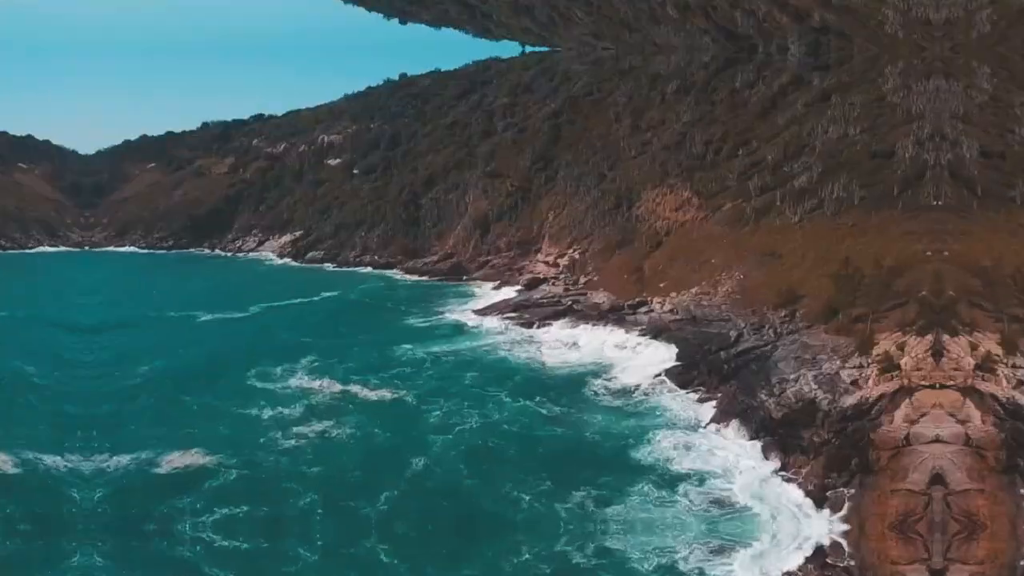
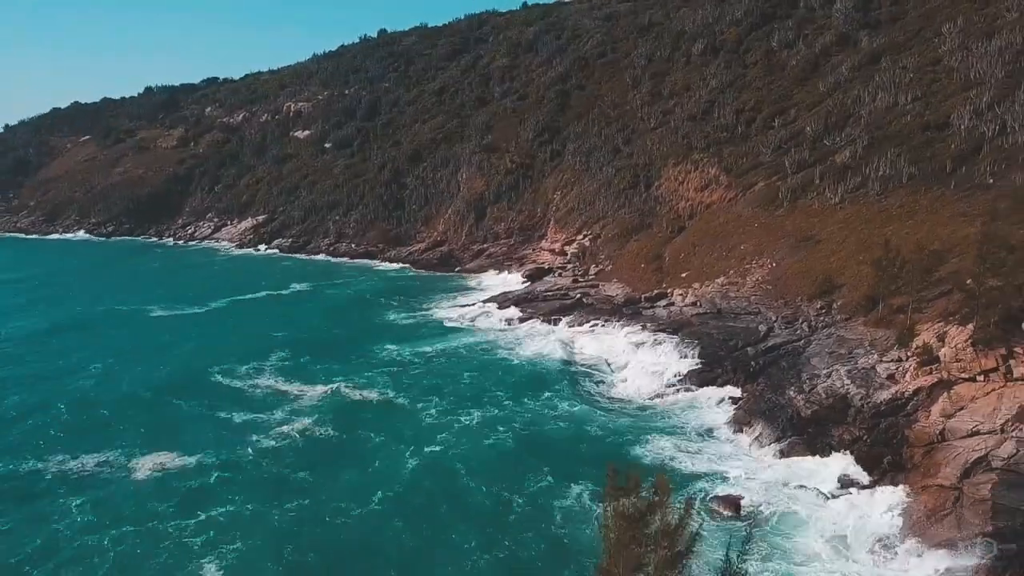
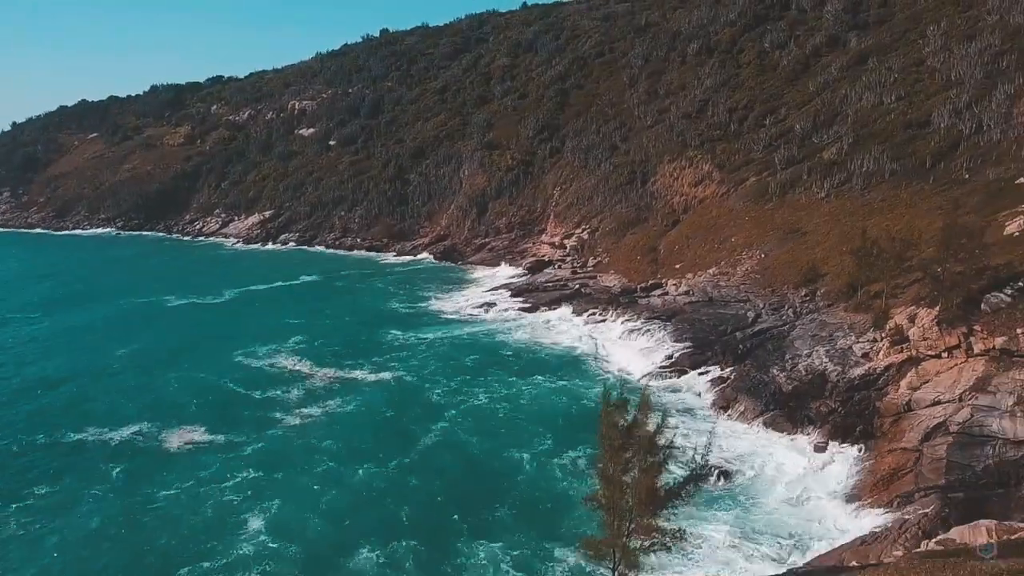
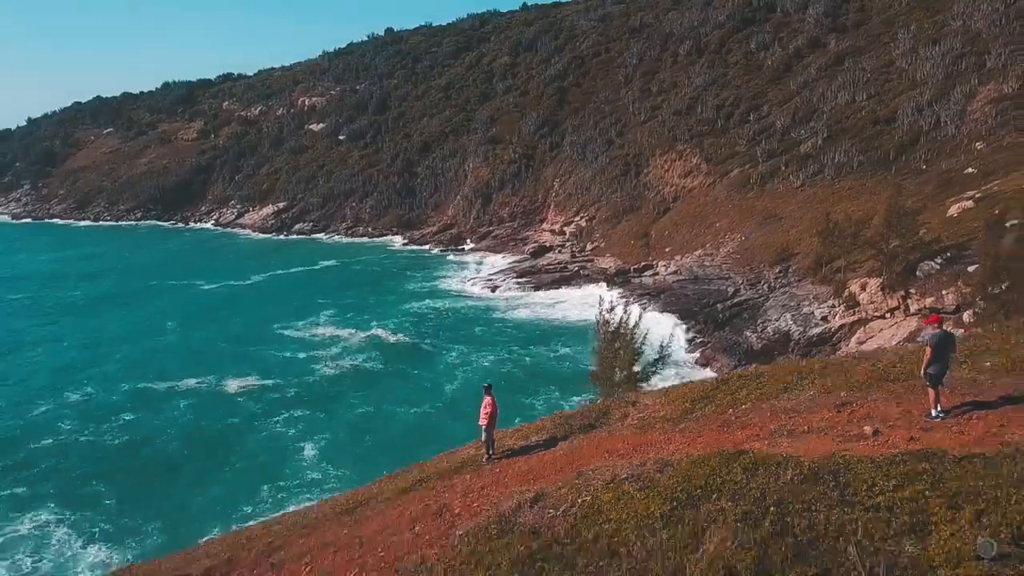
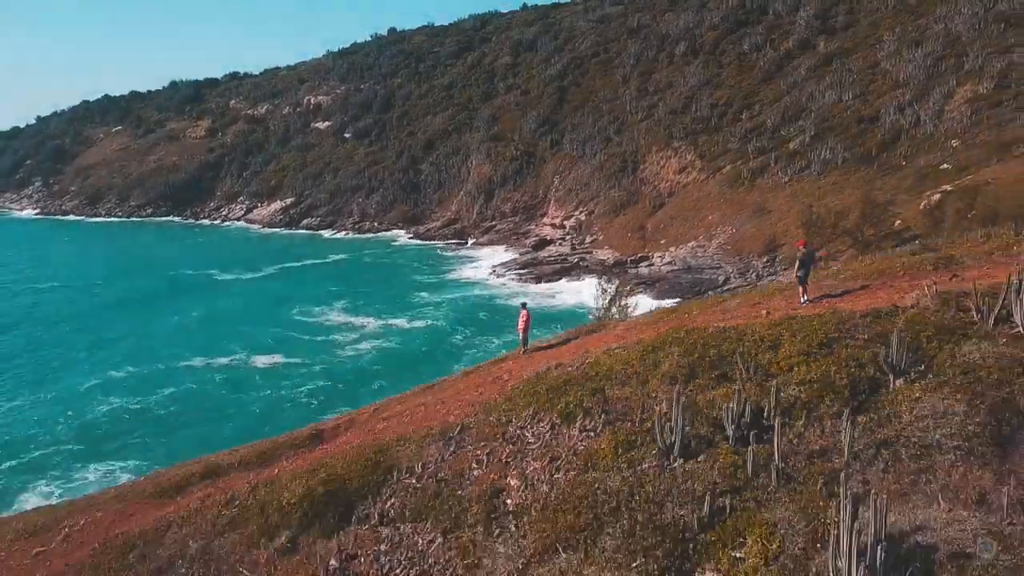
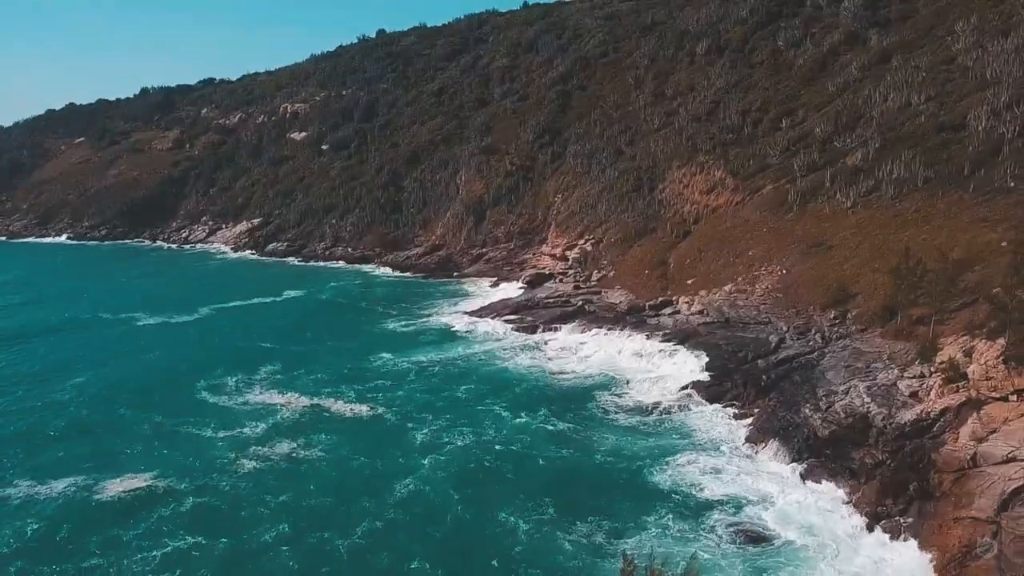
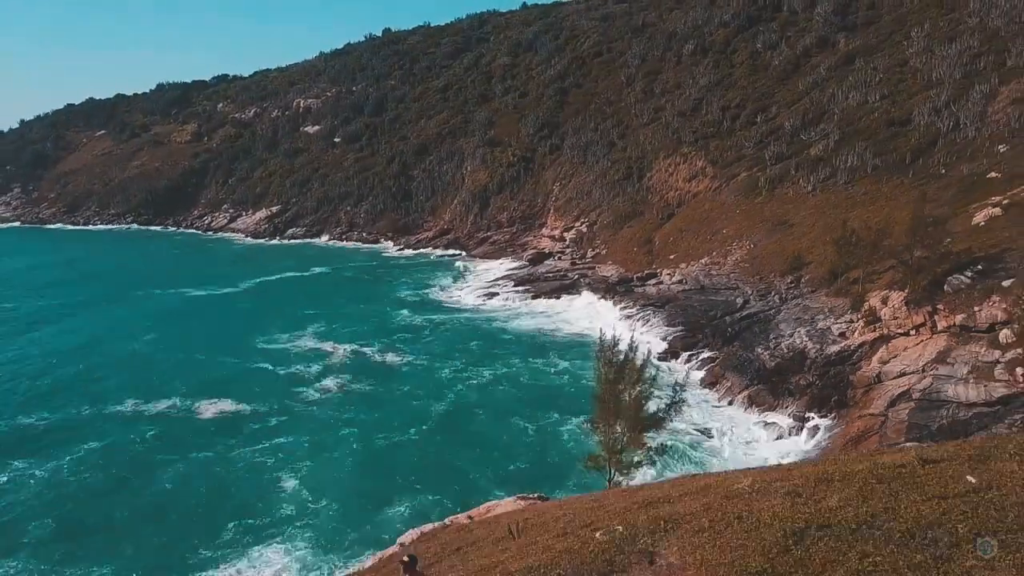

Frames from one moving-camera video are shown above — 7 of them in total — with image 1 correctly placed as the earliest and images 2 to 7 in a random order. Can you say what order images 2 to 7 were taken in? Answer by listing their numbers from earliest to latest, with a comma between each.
6, 2, 3, 7, 4, 5
